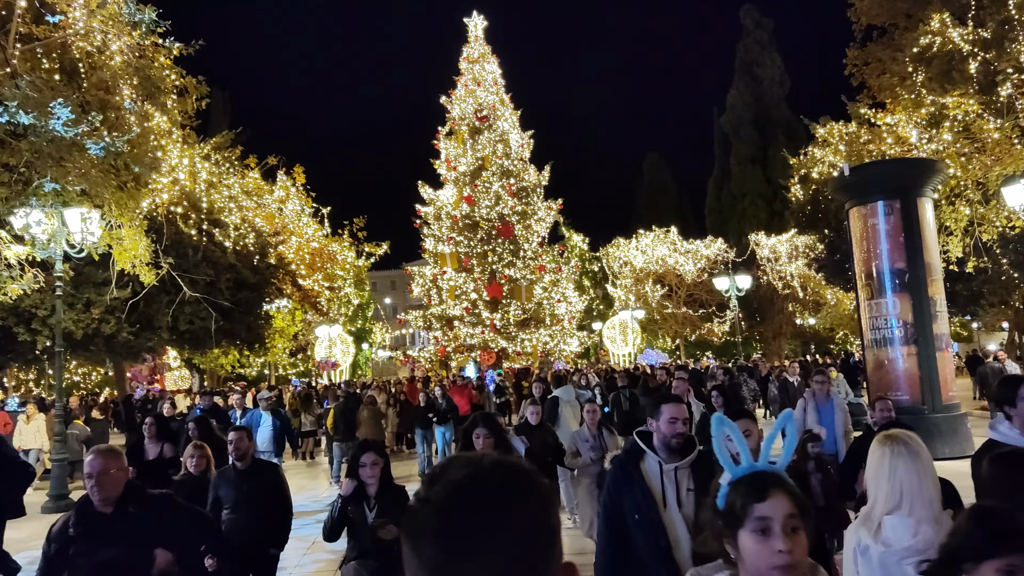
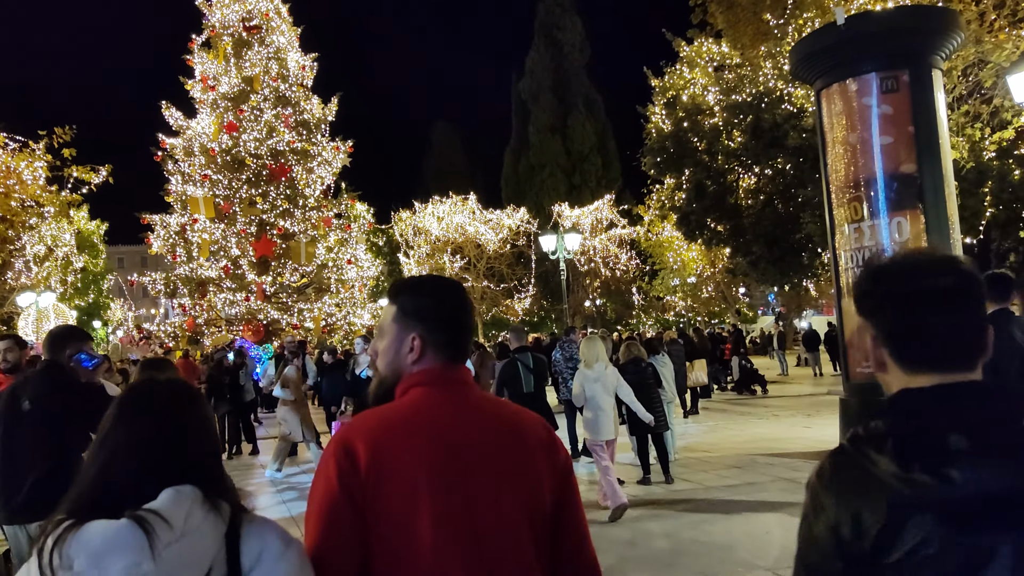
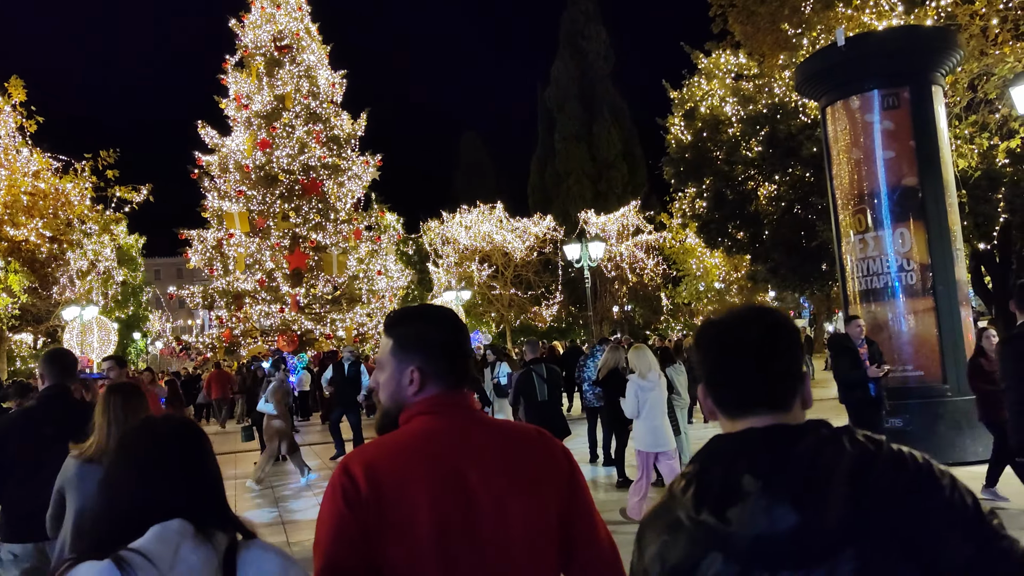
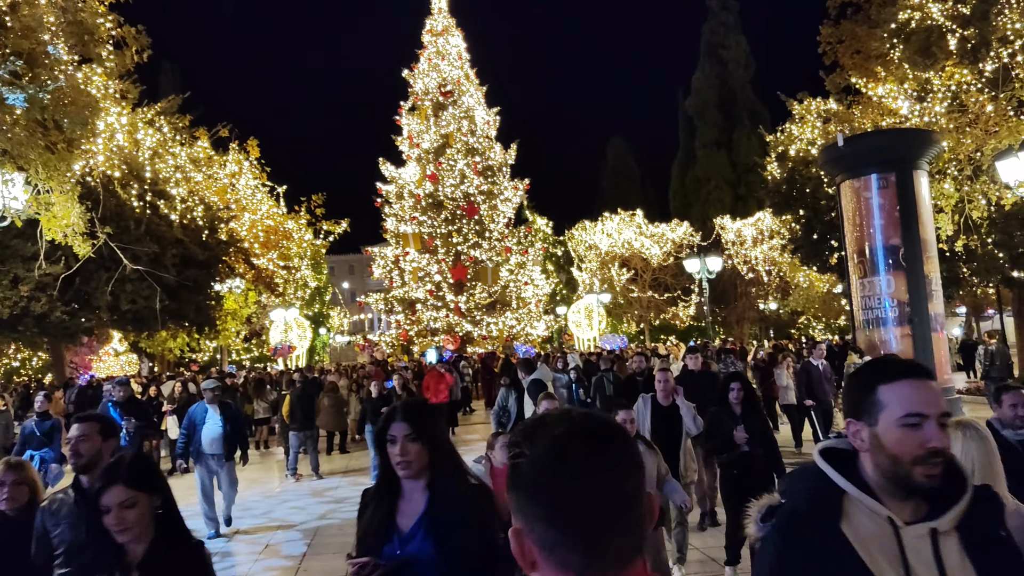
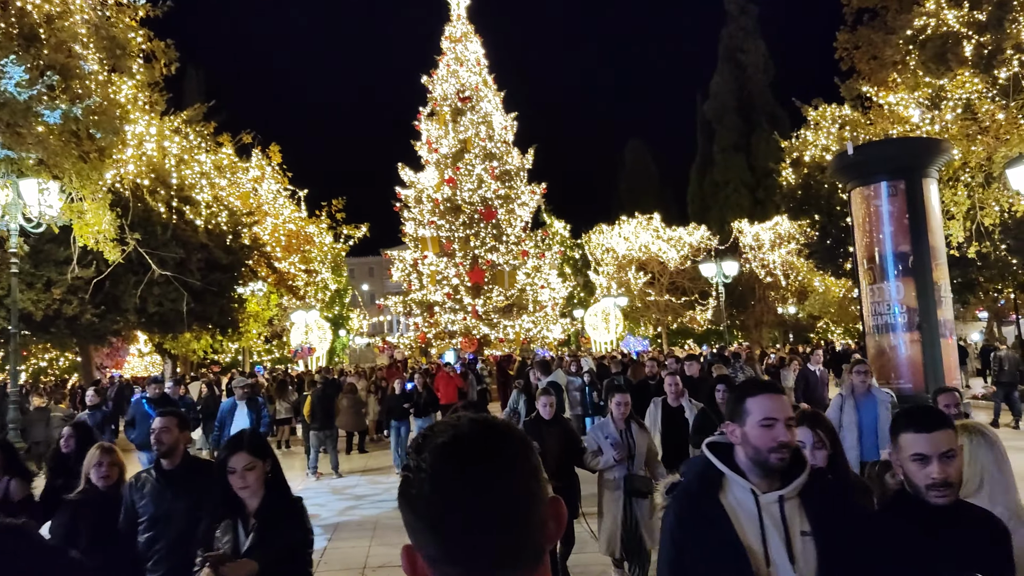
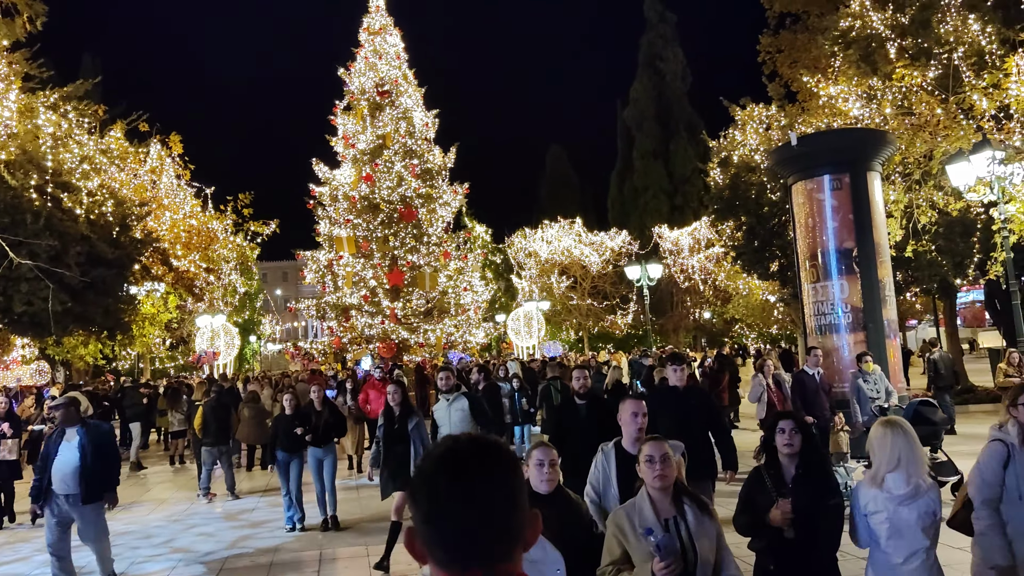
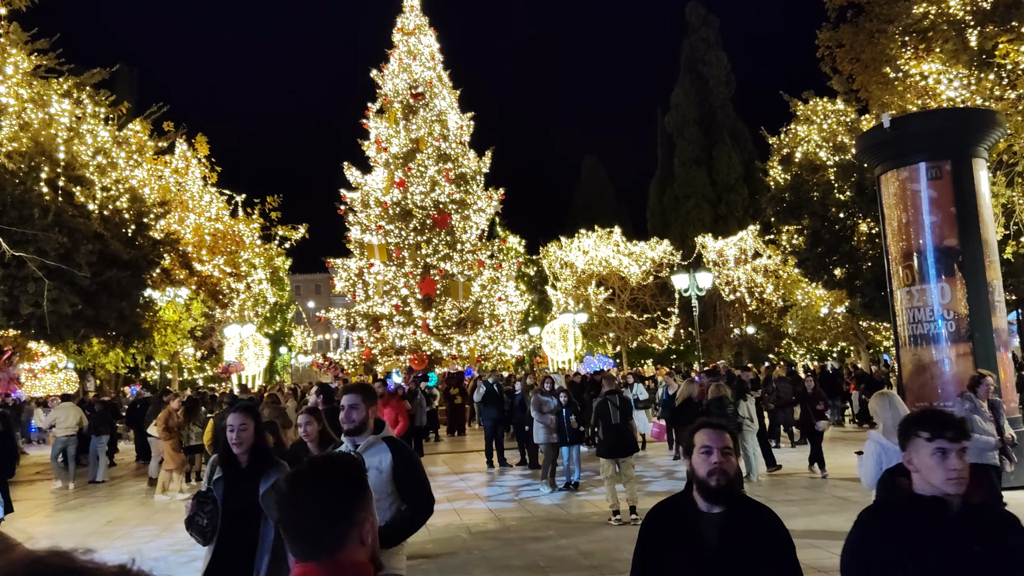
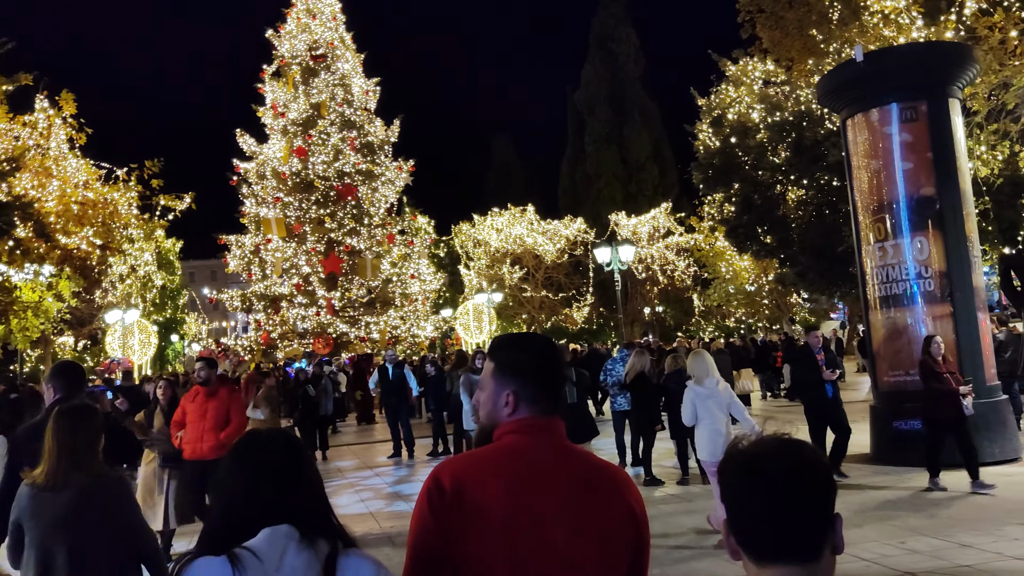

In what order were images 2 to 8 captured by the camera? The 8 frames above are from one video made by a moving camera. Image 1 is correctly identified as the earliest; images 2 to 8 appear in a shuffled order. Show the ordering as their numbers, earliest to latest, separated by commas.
5, 4, 6, 7, 8, 3, 2
